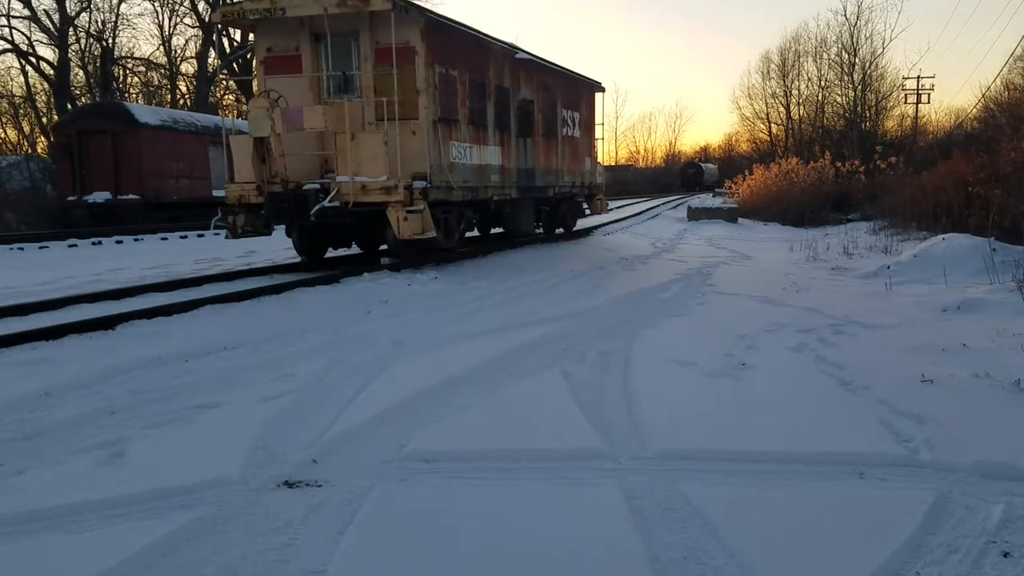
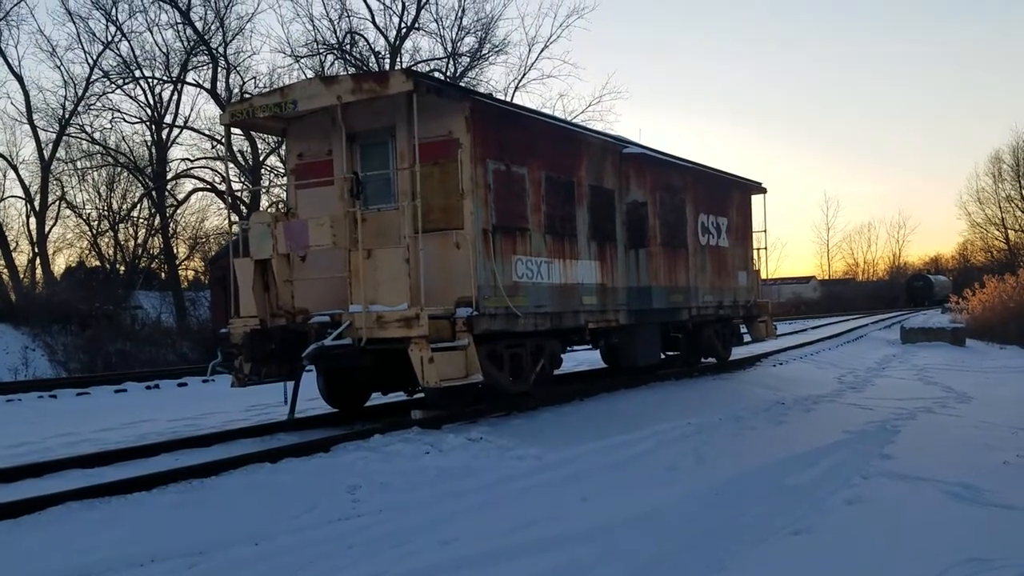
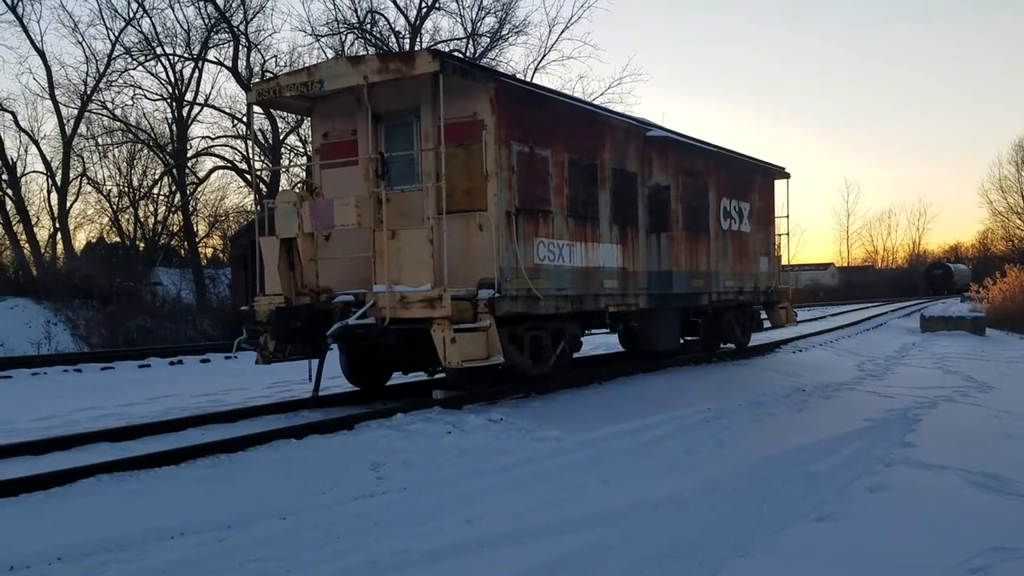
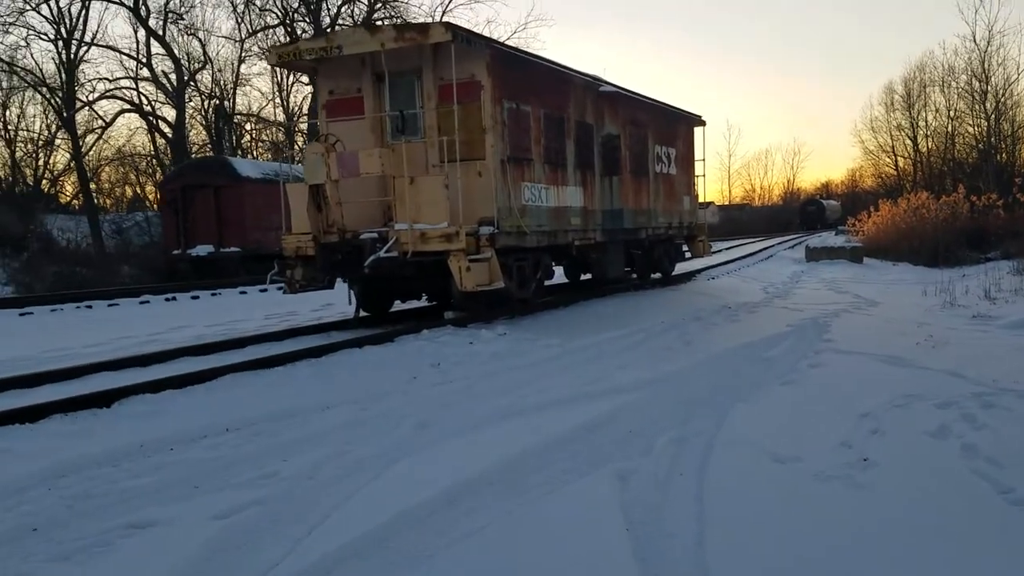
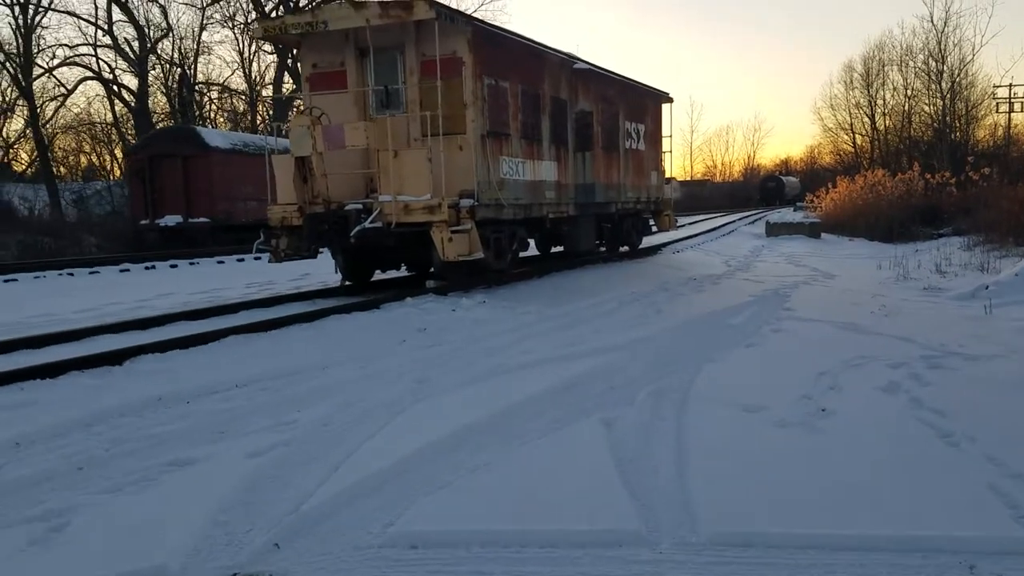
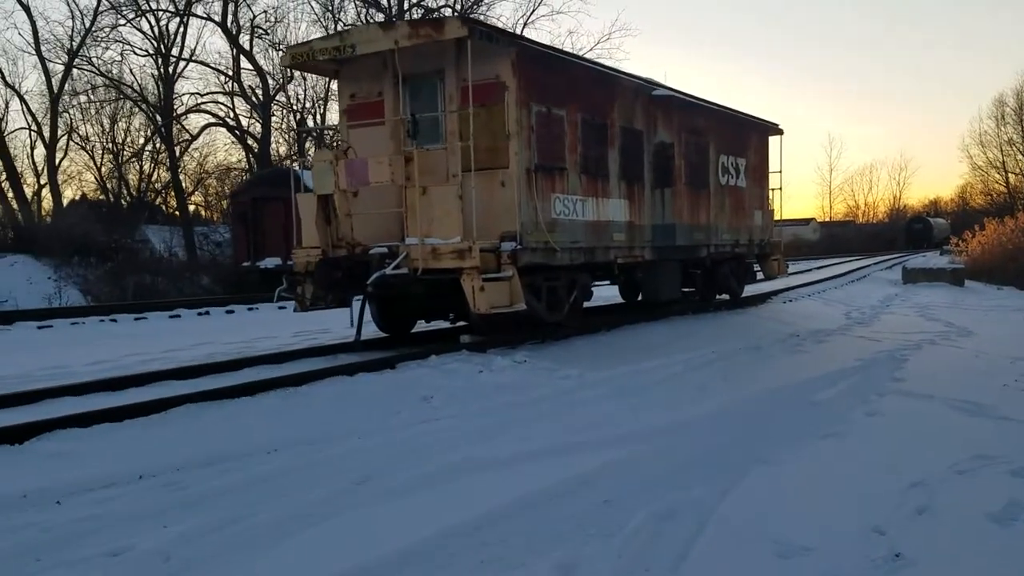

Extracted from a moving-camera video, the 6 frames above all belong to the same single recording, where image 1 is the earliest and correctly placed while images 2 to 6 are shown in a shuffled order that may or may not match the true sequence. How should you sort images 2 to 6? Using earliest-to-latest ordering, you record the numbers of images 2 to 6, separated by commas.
5, 4, 6, 3, 2
